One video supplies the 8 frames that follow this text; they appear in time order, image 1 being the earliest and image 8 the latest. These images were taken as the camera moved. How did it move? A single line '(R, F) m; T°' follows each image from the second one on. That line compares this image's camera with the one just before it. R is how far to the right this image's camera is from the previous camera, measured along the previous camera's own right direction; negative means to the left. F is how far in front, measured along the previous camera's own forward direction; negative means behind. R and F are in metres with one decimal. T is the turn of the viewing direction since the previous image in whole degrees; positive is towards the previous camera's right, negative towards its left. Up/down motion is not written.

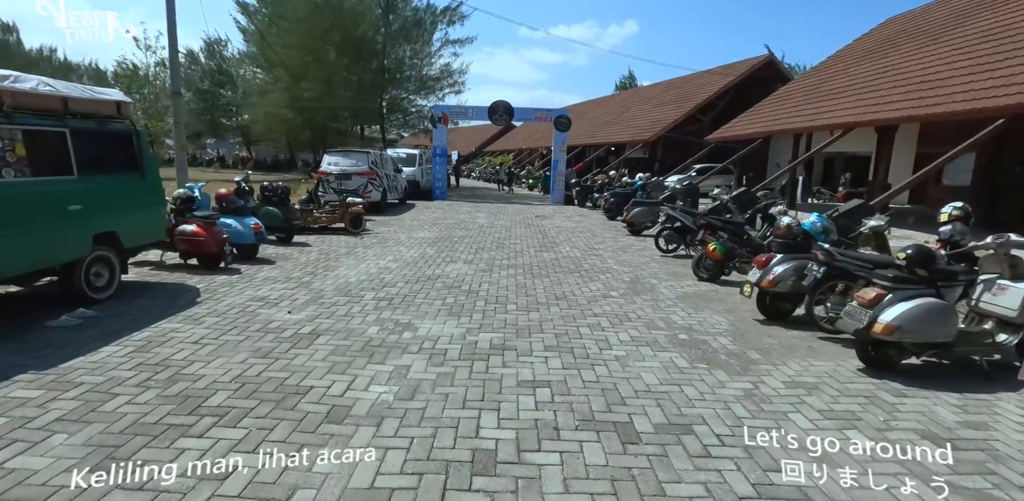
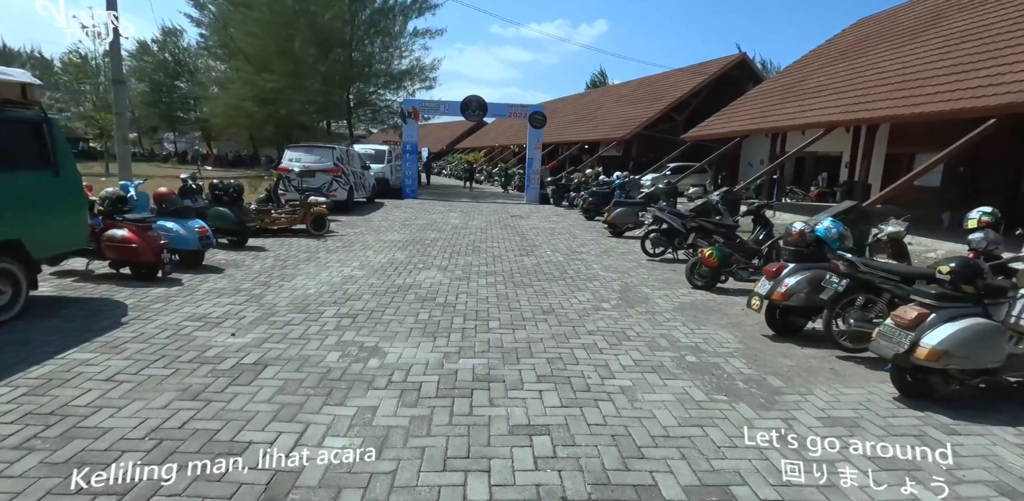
(-0.1, +0.7) m; +3°
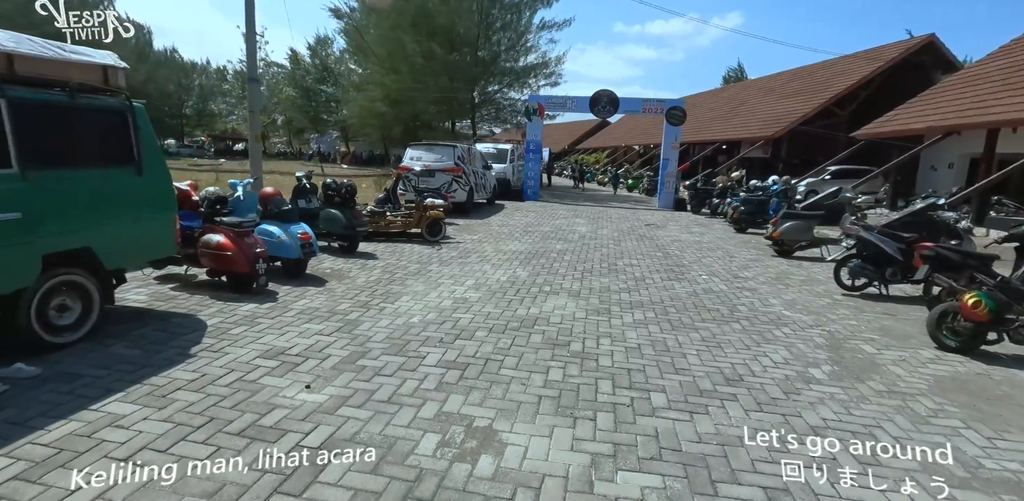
(-0.5, +1.6) m; -13°
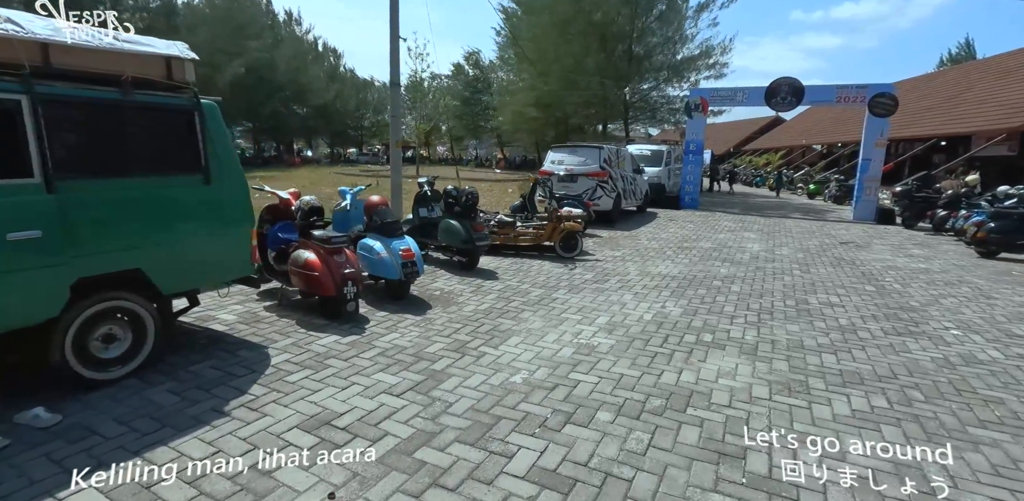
(0.0, +1.5) m; -17°
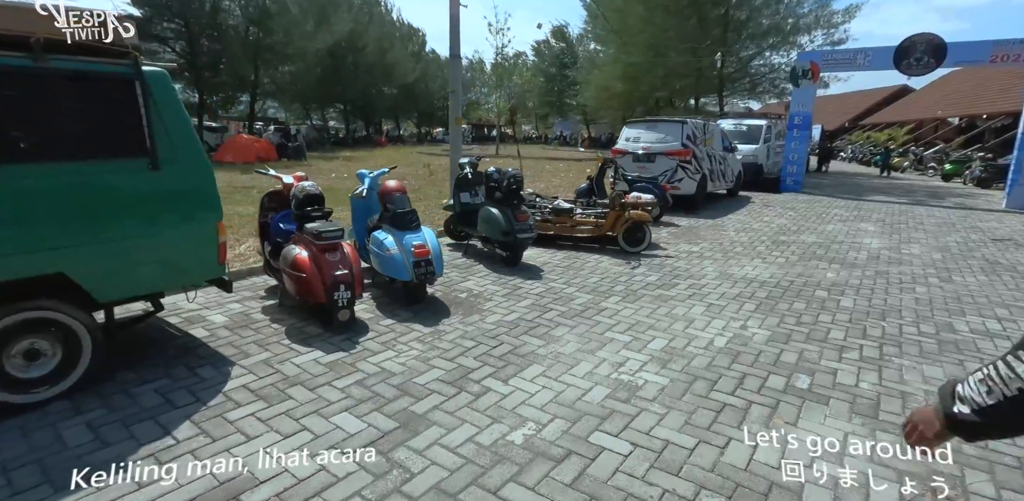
(+0.4, +1.1) m; -9°
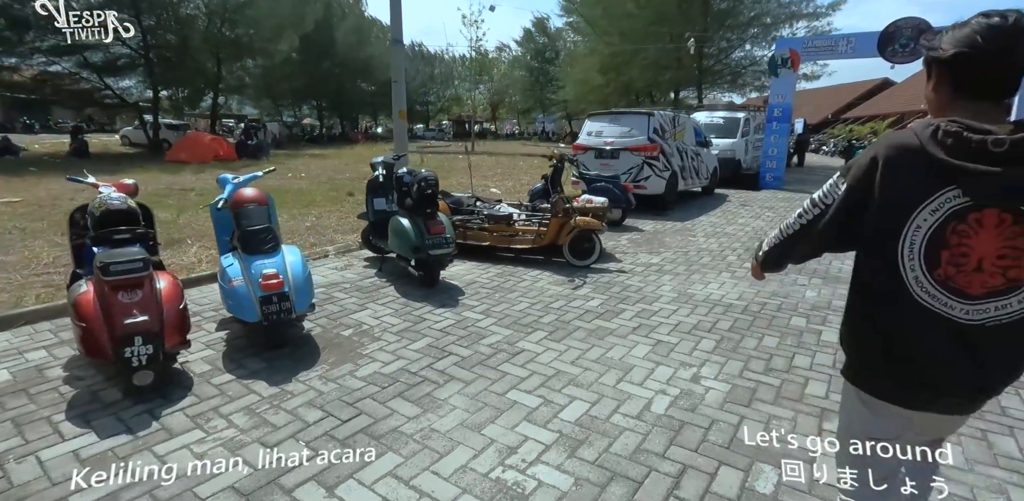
(+0.7, +1.1) m; +1°
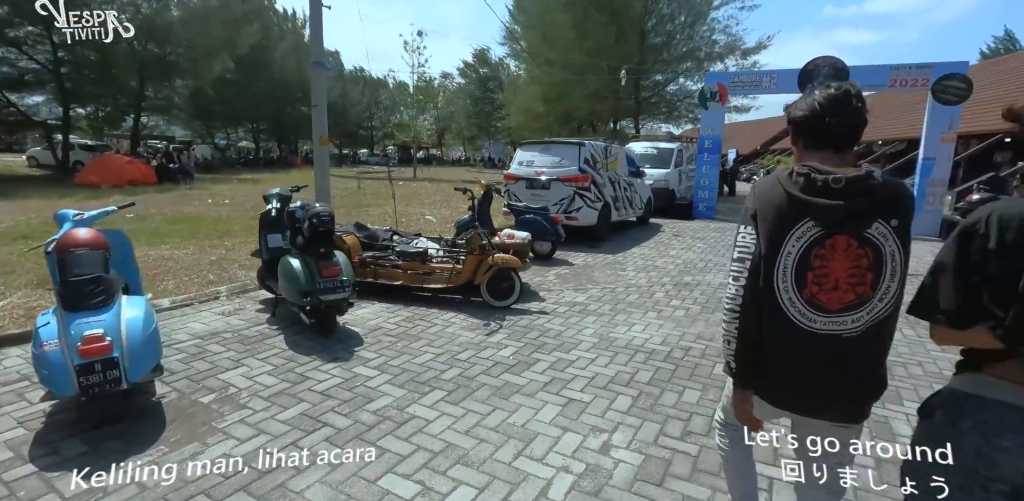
(+0.4, +0.4) m; +6°
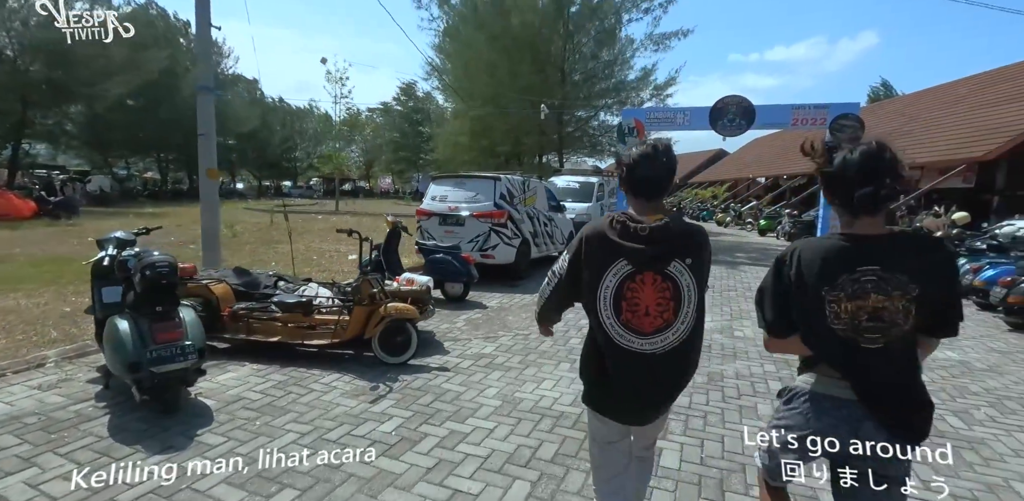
(+0.4, +0.5) m; +7°
